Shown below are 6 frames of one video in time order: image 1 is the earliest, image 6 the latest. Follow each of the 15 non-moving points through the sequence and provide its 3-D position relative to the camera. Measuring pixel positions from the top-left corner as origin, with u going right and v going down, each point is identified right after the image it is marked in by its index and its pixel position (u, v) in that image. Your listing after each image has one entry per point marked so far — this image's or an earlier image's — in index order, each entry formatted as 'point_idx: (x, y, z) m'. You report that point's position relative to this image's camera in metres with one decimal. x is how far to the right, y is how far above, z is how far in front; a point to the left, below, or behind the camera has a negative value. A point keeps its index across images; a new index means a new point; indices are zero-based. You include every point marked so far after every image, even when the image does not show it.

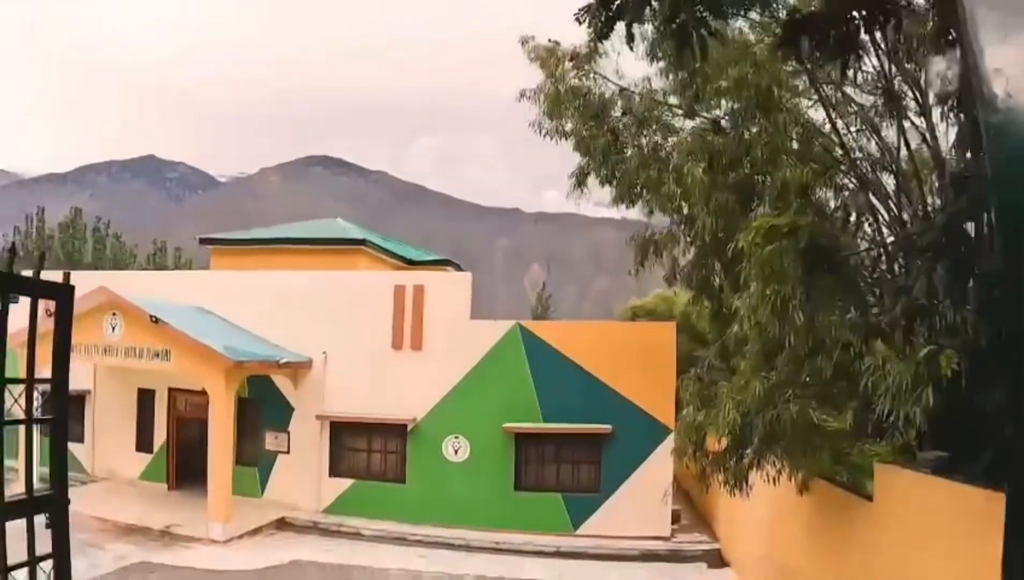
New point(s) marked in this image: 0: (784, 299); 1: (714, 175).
0: (+1.1, 0.0, +4.7) m
1: (+1.0, +0.6, +5.9) m
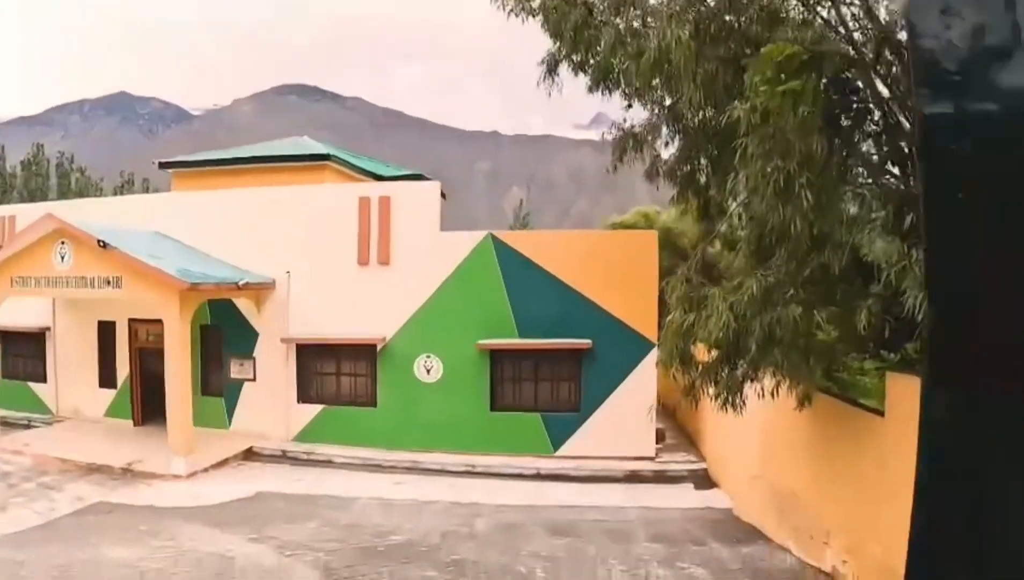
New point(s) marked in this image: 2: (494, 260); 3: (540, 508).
0: (+0.9, +0.4, +4.1) m
1: (+0.8, +1.1, +5.2) m
2: (-0.2, +0.3, +10.3) m
3: (+0.2, -1.4, +7.6) m
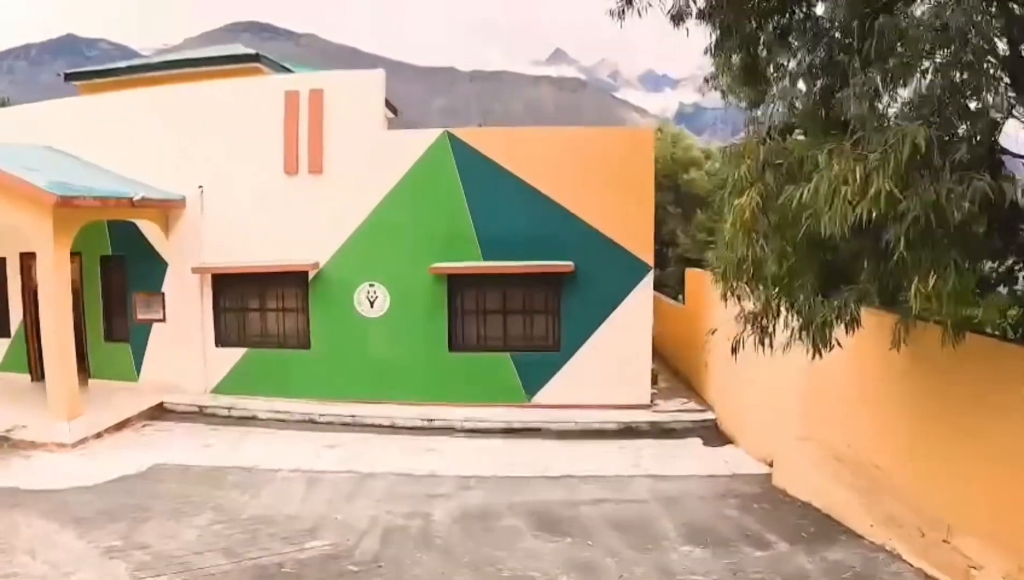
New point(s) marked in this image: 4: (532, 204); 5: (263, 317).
0: (+0.9, +0.7, +2.1) m
1: (+0.7, +1.4, +3.2) m
2: (-0.4, +0.9, +8.3) m
3: (0.0, -0.9, +5.8) m
4: (+0.1, +0.6, +8.4) m
5: (-1.8, -0.2, +8.8) m
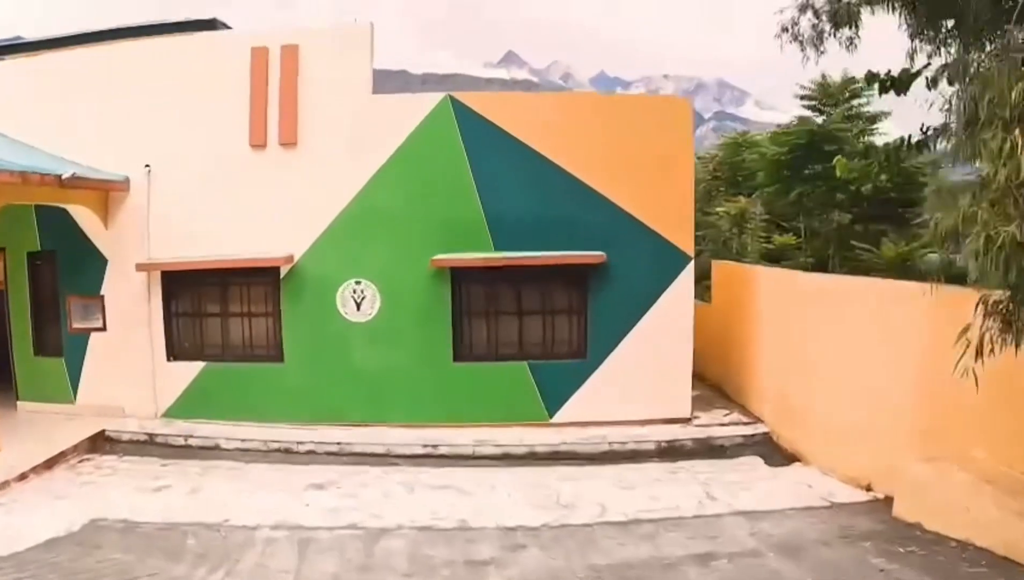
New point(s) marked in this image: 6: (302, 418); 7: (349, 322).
0: (+1.2, +0.8, +0.7) m
1: (+1.0, +1.5, +1.8) m
2: (-0.3, +0.9, +6.9) m
3: (+0.3, -0.9, +4.3) m
4: (+0.2, +0.6, +6.9) m
5: (-1.7, -0.2, +7.3) m
6: (-1.2, -0.8, +7.2) m
7: (-1.0, -0.2, +7.0) m
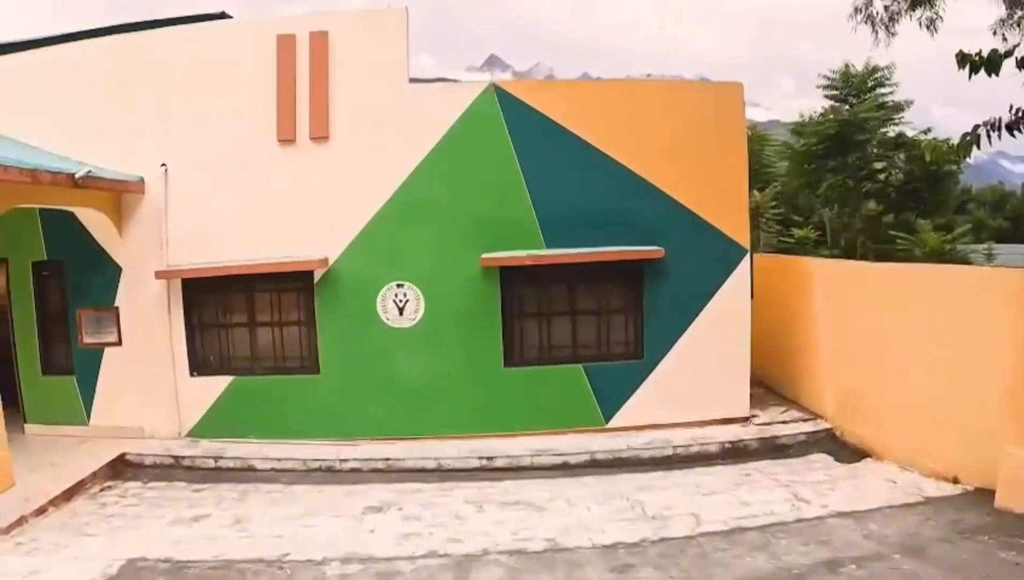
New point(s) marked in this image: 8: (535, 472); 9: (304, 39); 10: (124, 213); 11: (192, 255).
0: (+1.5, +0.9, +0.2) m
1: (+1.3, +1.5, +1.3) m
2: (-0.1, +0.9, +6.3) m
3: (+0.6, -0.8, +3.8) m
4: (+0.5, +0.6, +6.4) m
5: (-1.5, -0.2, +6.7) m
6: (-0.9, -0.8, +6.6) m
7: (-0.7, -0.2, +6.5) m
8: (+0.1, -0.9, +6.0) m
9: (-1.2, +1.3, +6.4) m
10: (-2.2, +0.4, +6.8) m
11: (-1.8, +0.2, +6.7) m
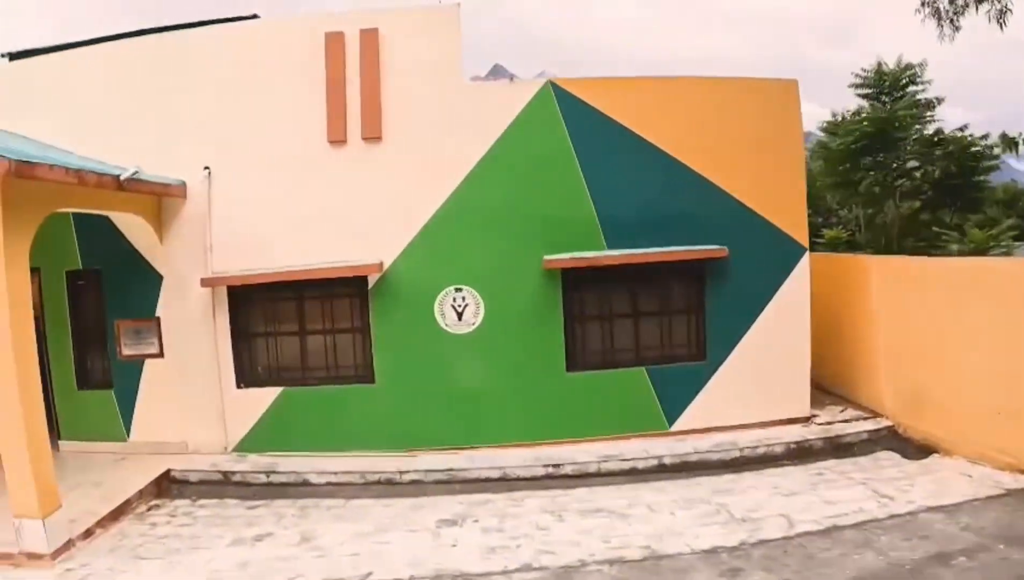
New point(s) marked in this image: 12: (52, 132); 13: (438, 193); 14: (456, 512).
0: (+1.8, +0.9, 0.0) m
1: (+1.5, +1.6, +1.1) m
2: (+0.2, +0.9, +6.1) m
3: (+0.9, -0.8, +3.5) m
4: (+0.8, +0.7, +6.2) m
5: (-1.1, -0.3, +6.5) m
6: (-0.6, -0.8, +6.4) m
7: (-0.4, -0.2, +6.3) m
8: (+0.4, -0.9, +5.8) m
9: (-0.9, +1.3, +6.2) m
10: (-1.9, +0.3, +6.6) m
11: (-1.5, +0.1, +6.5) m
12: (-2.6, +0.8, +6.9) m
13: (-0.4, +0.5, +6.2) m
14: (-0.2, -0.9, +4.8) m
